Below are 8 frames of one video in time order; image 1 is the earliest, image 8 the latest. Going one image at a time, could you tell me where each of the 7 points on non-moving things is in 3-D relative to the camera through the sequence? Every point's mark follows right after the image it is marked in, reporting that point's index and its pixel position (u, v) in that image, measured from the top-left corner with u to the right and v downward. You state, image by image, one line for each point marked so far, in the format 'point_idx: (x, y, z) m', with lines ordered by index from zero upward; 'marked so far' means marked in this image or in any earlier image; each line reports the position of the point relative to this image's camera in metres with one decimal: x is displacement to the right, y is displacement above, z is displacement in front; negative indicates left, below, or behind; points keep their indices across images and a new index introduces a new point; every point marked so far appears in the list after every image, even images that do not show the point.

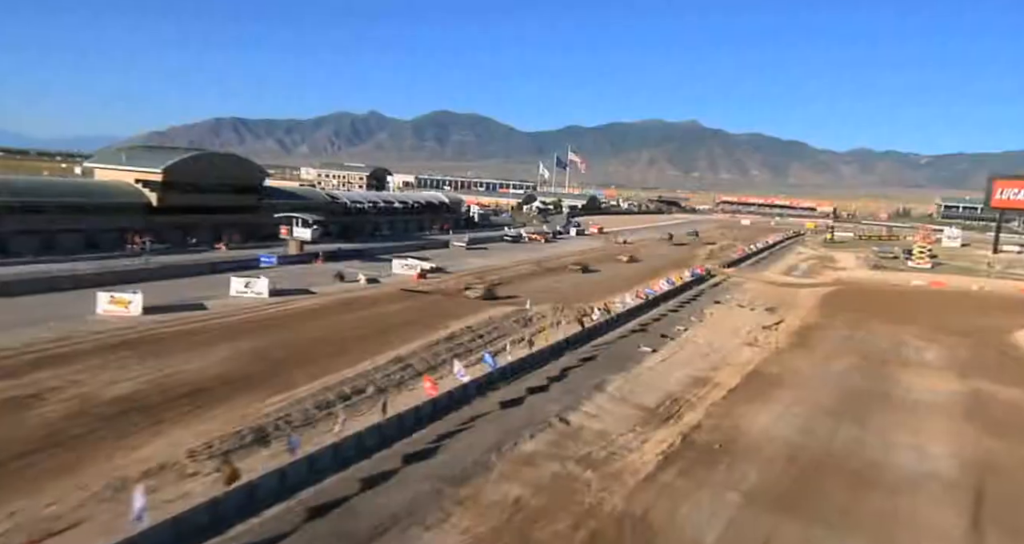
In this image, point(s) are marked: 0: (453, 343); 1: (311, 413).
0: (-1.3, -1.6, +17.2) m
1: (-3.0, -2.1, +11.7) m
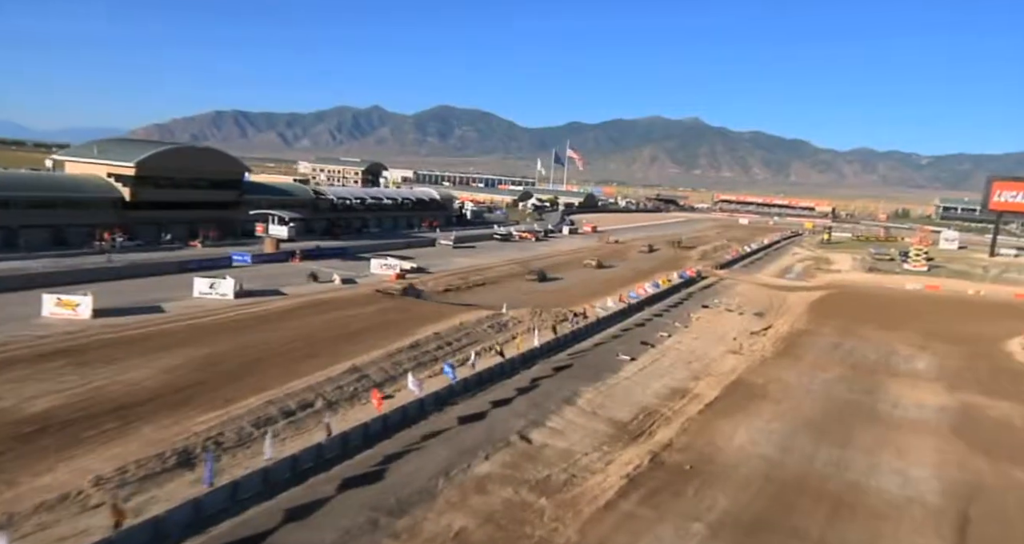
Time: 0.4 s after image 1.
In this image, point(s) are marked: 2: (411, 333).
0: (-2.0, -1.7, +16.4) m
1: (-3.7, -2.2, +10.9) m
2: (-2.3, -1.4, +17.7) m
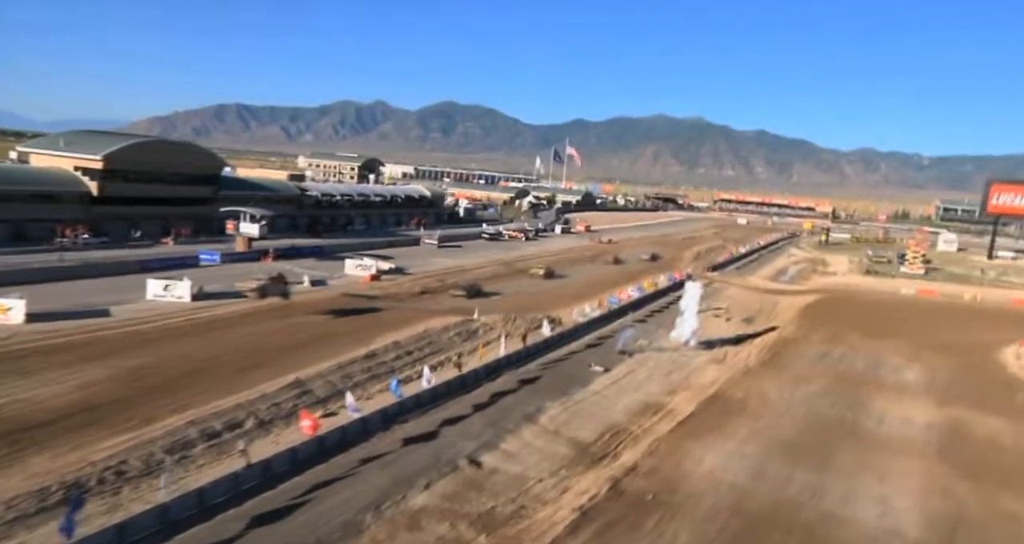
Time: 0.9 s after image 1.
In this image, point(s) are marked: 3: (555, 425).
0: (-2.8, -1.8, +15.3) m
1: (-4.5, -2.4, +9.8) m
2: (-3.1, -1.5, +16.7) m
3: (+0.8, -2.8, +14.1) m
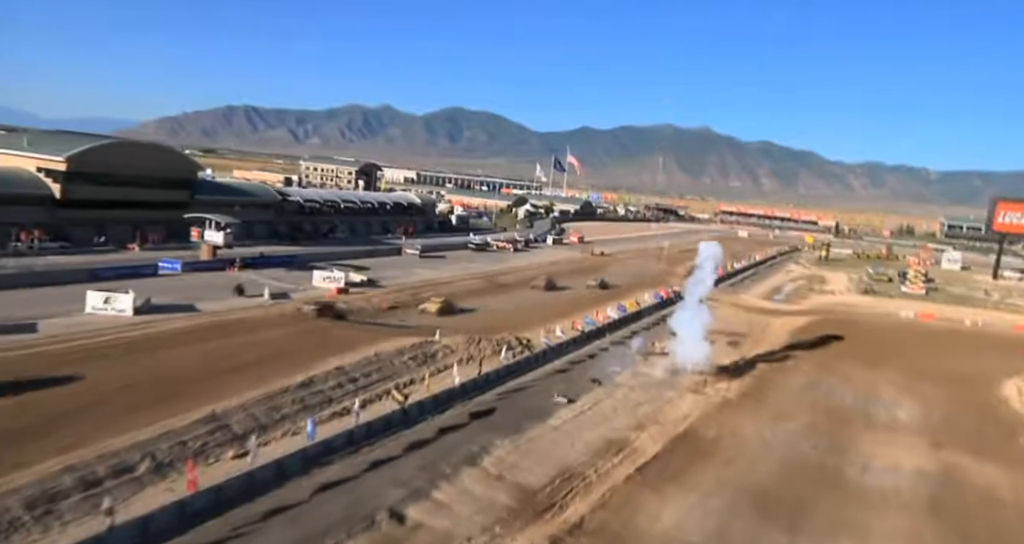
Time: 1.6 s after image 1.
0: (-3.7, -2.2, +14.0) m
1: (-5.5, -2.7, +8.5) m
2: (-4.0, -1.9, +15.4) m
3: (-0.2, -3.2, +12.7) m
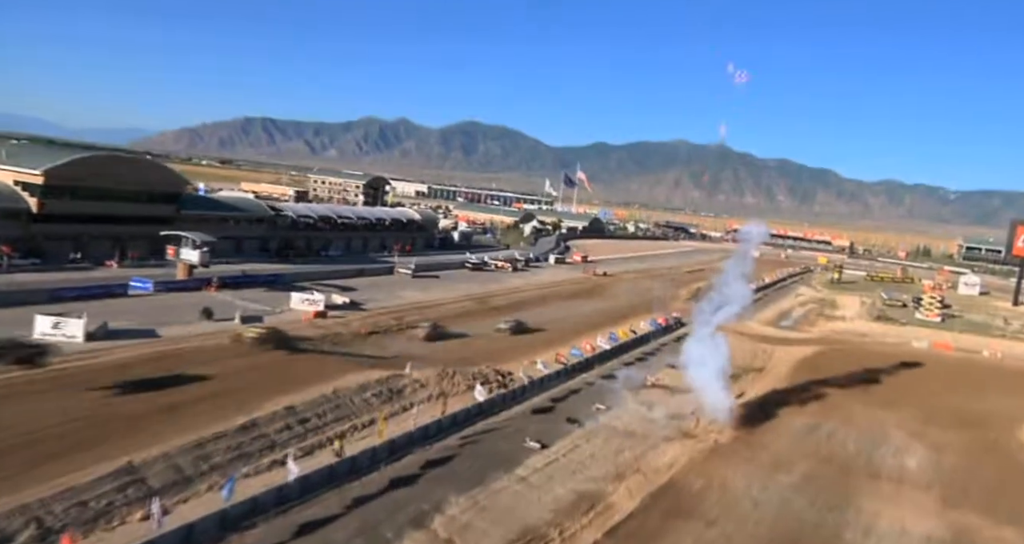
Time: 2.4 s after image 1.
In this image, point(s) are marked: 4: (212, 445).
0: (-4.4, -2.7, +12.7) m
1: (-6.2, -3.1, +7.2) m
2: (-4.7, -2.5, +14.1) m
3: (-0.9, -3.8, +11.4) m
4: (-4.7, -2.7, +12.1) m
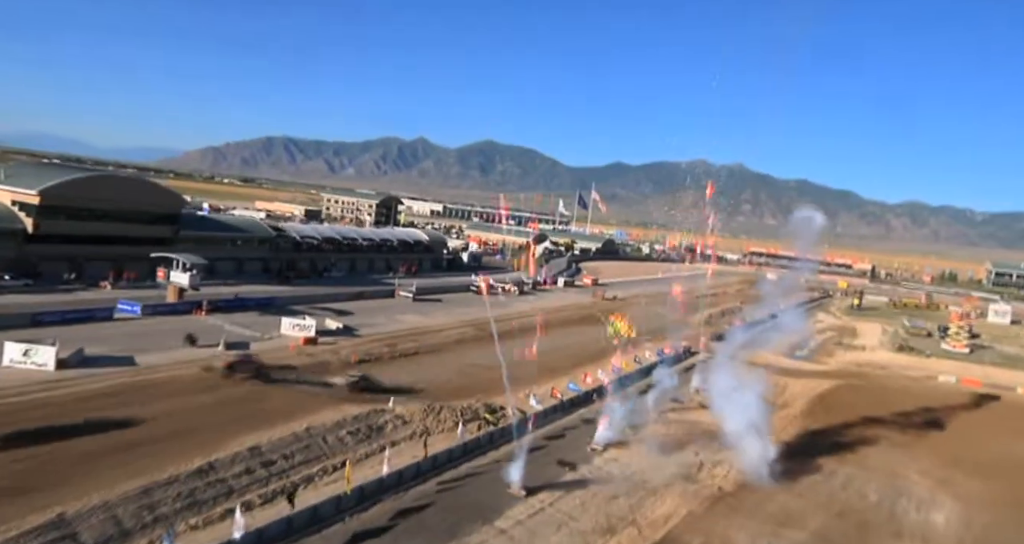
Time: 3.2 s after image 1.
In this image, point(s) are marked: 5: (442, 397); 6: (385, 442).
0: (-4.7, -3.2, +11.7) m
1: (-6.7, -3.4, +6.3) m
2: (-5.0, -3.0, +13.1) m
3: (-1.3, -4.2, +10.3) m
4: (-5.0, -3.1, +11.1) m
5: (-1.8, -3.1, +20.0) m
6: (-2.5, -3.3, +15.3) m
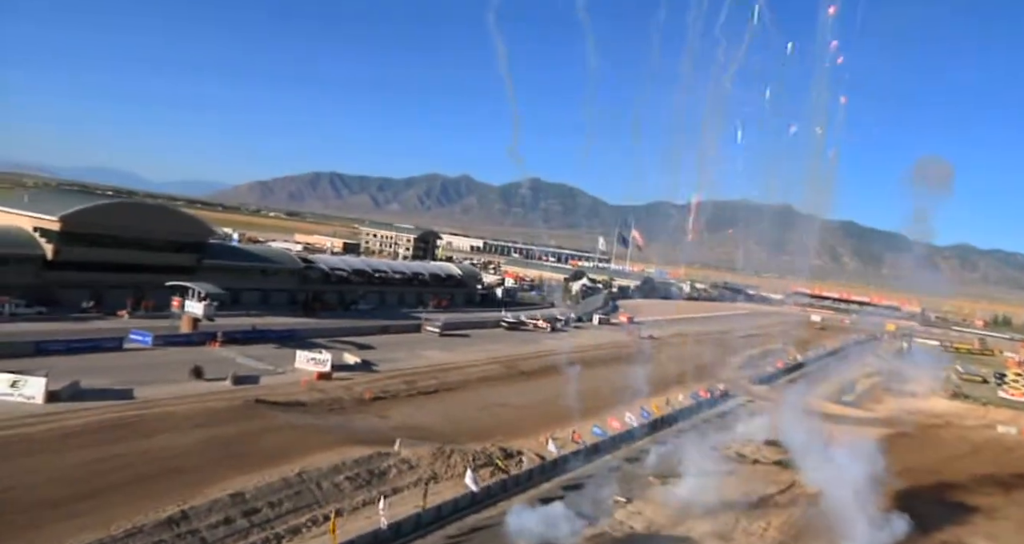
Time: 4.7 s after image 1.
0: (-4.7, -3.6, +10.5) m
1: (-6.9, -3.5, +5.2) m
2: (-4.9, -3.4, +11.9) m
3: (-1.3, -4.6, +8.9) m
4: (-5.0, -3.5, +10.0) m
5: (-1.3, -3.9, +18.7) m
6: (-2.2, -3.9, +14.0) m
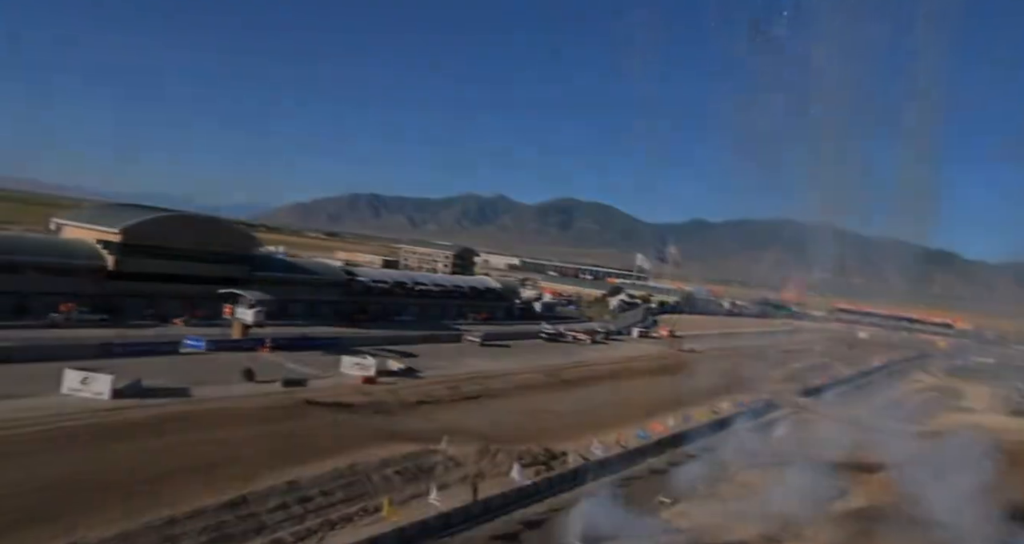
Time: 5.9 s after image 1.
0: (-4.0, -3.4, +10.9) m
1: (-6.5, -3.2, +5.7) m
2: (-4.1, -3.3, +12.3) m
3: (-0.7, -4.4, +9.1) m
4: (-4.4, -3.4, +10.4) m
5: (-0.3, -4.0, +18.9) m
6: (-1.4, -3.9, +14.3) m
